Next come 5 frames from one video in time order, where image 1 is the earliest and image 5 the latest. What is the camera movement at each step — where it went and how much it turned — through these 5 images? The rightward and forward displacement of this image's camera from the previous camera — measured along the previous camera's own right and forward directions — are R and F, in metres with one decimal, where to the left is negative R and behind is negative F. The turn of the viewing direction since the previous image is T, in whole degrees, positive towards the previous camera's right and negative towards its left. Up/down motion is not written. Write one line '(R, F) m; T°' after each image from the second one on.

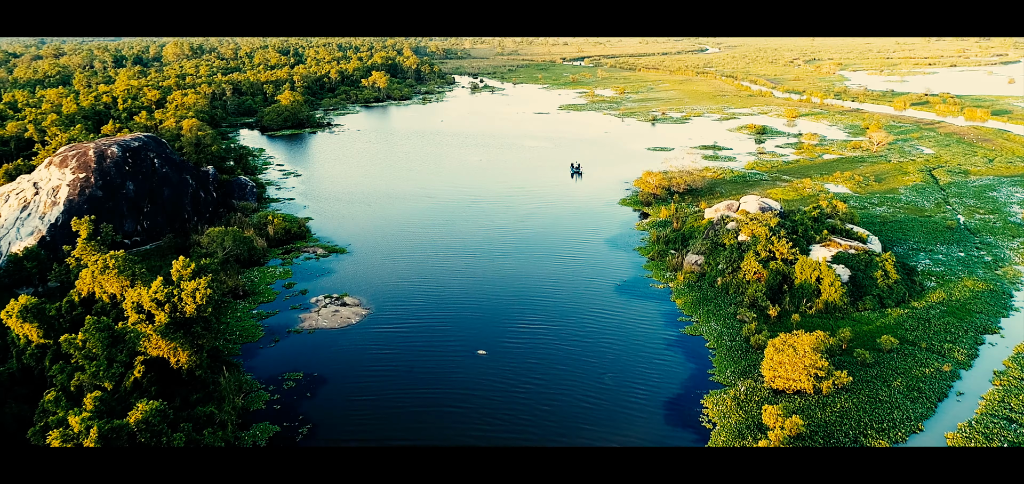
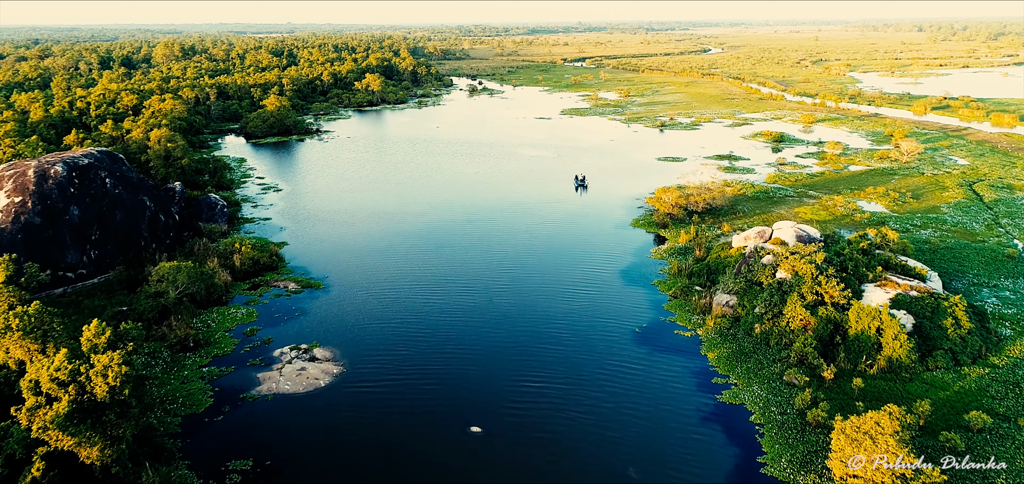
(0.0, +5.6) m; 0°
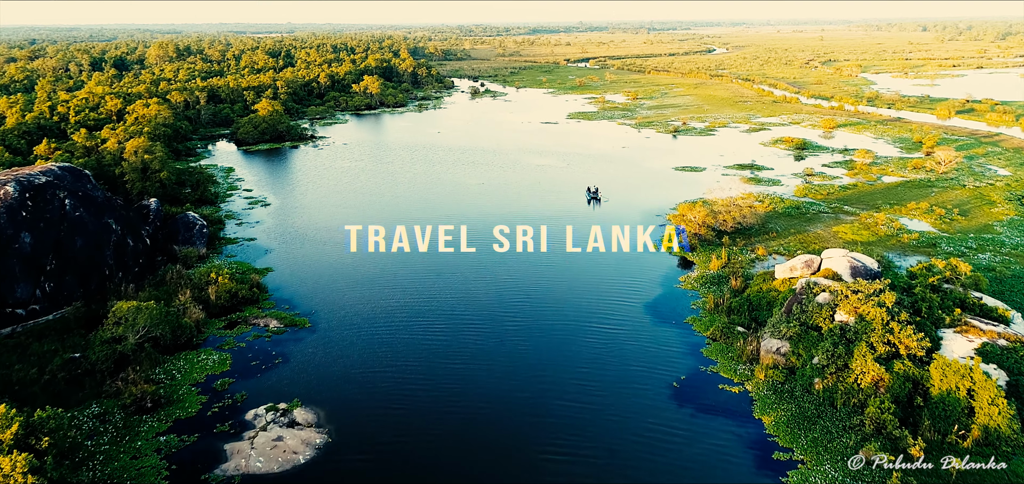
(-0.6, +4.8) m; 0°
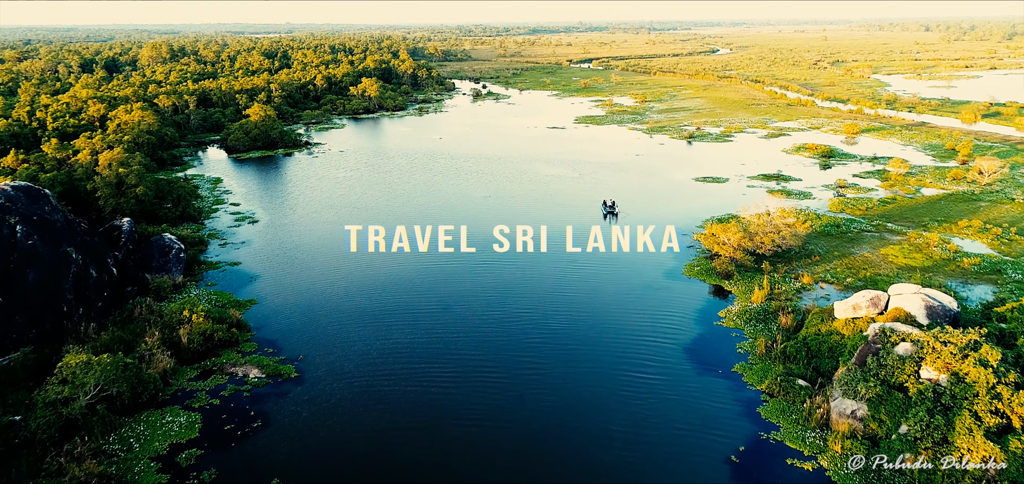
(-0.8, +4.7) m; 0°
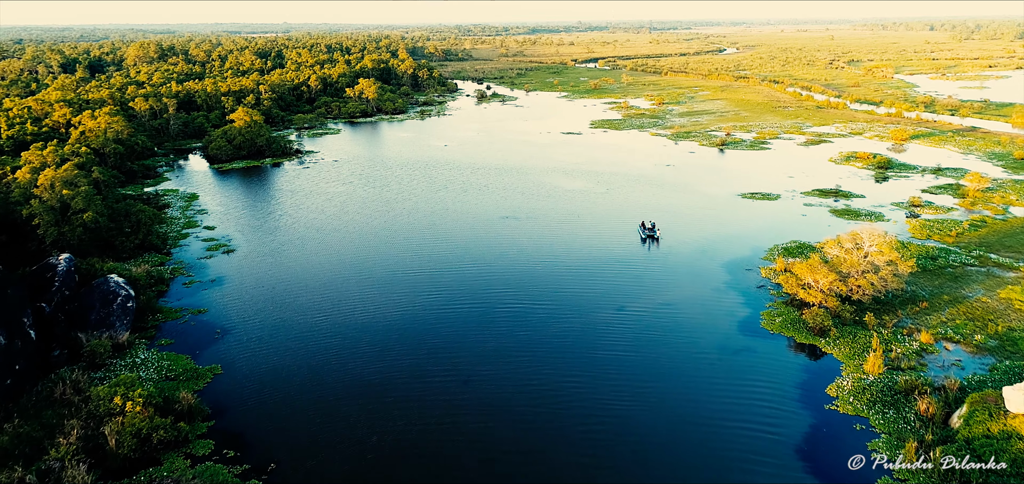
(-1.6, +8.2) m; 0°
